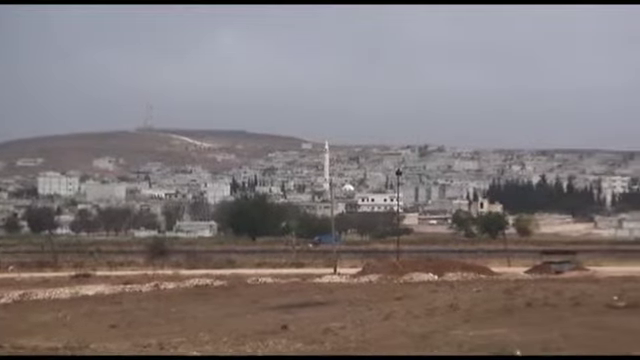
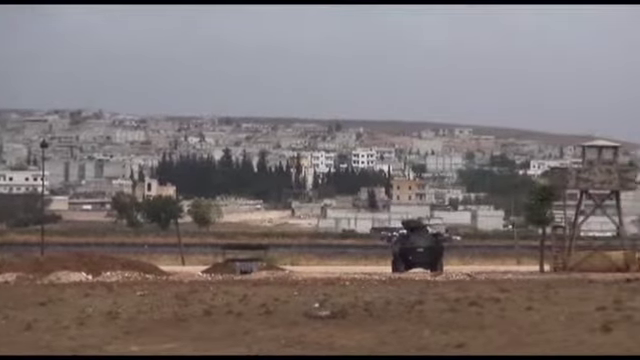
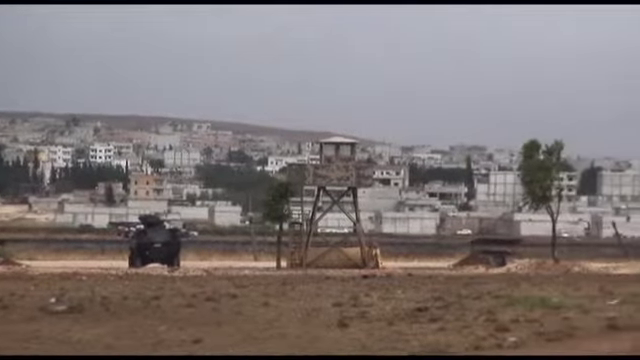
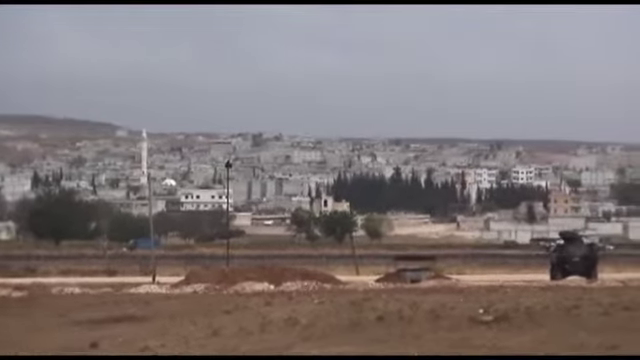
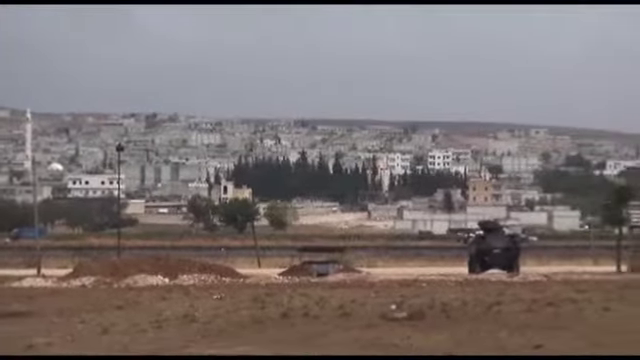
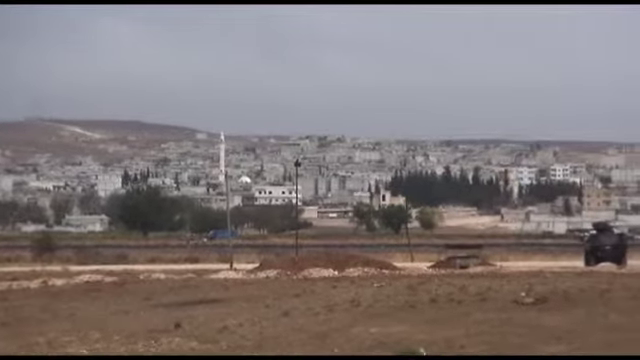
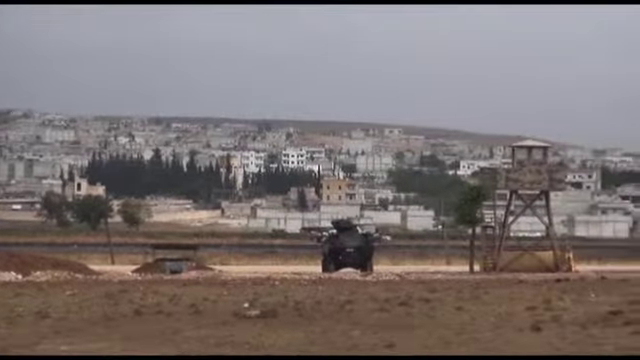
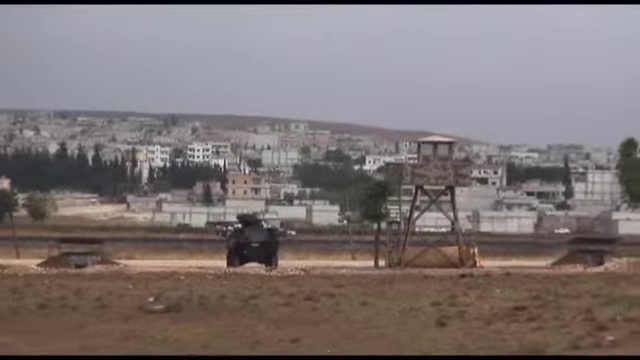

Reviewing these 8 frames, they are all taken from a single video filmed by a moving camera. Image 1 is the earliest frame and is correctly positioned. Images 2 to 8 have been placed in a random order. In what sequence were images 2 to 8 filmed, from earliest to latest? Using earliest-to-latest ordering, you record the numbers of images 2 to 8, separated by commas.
6, 4, 5, 2, 7, 8, 3
